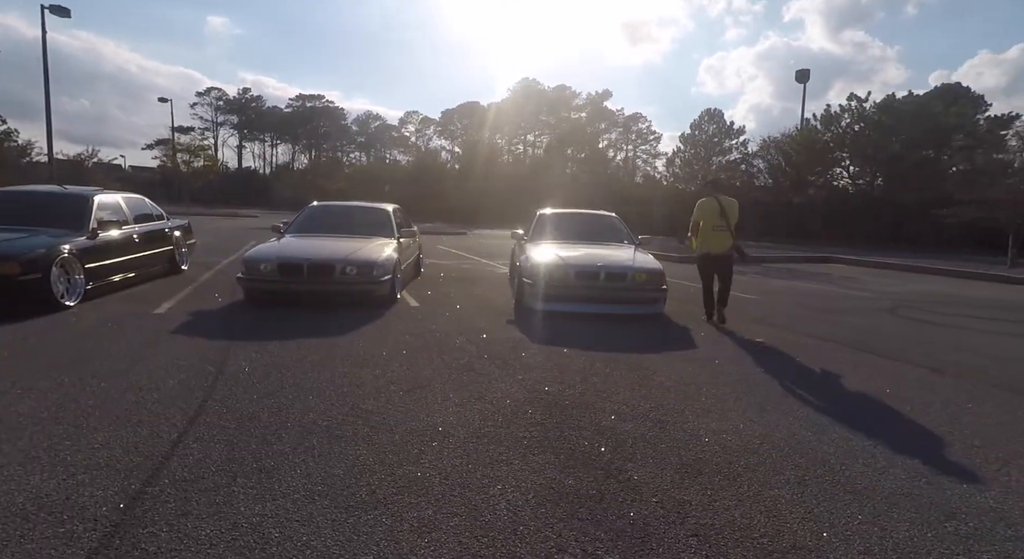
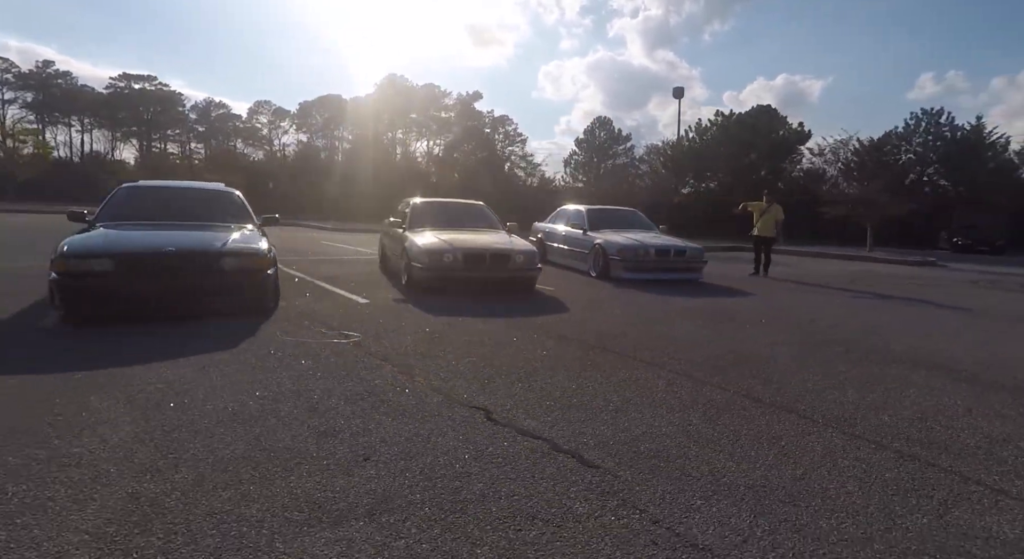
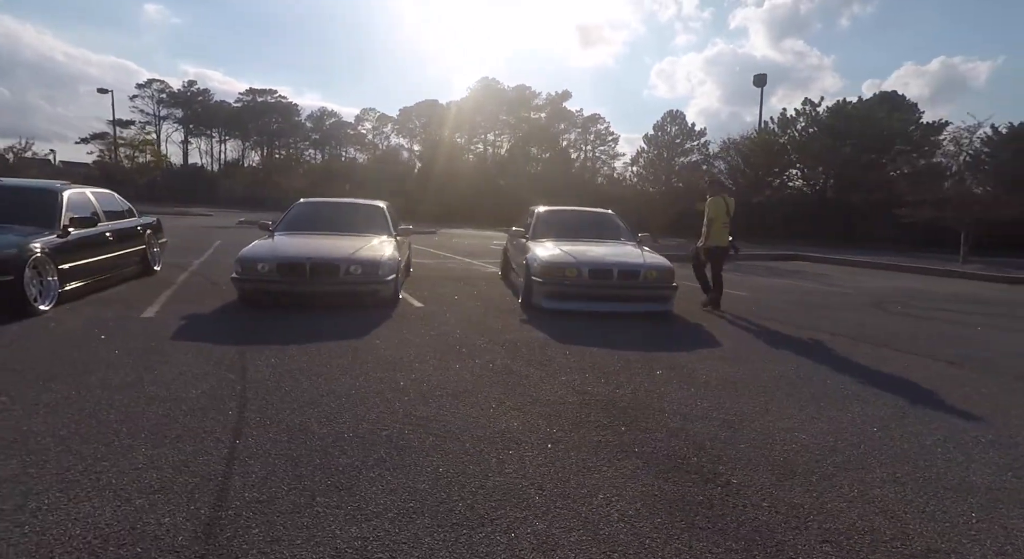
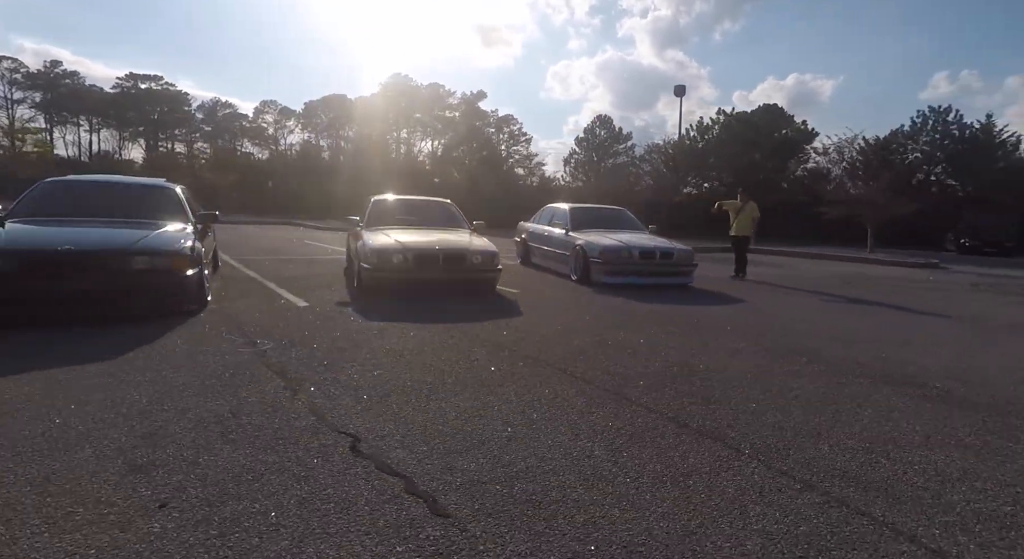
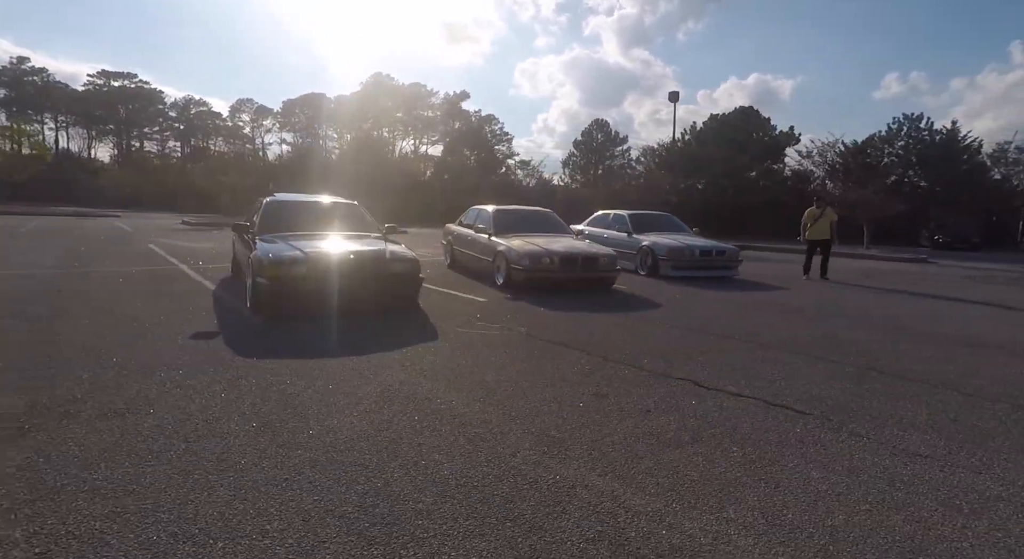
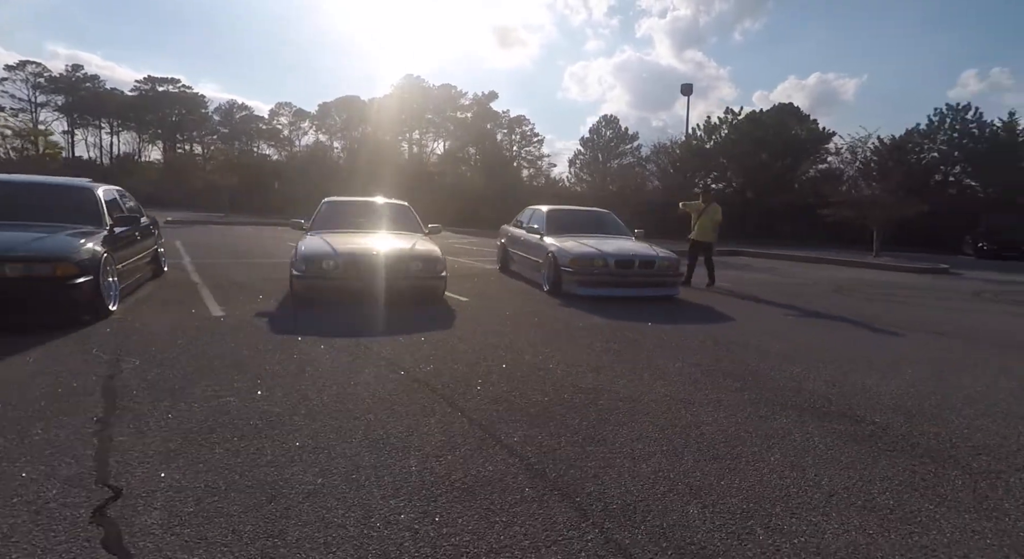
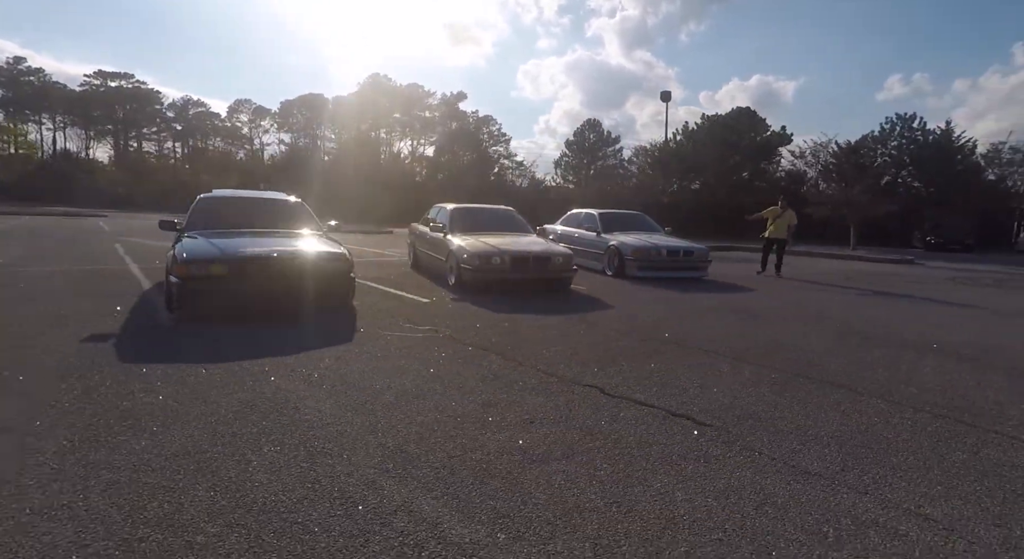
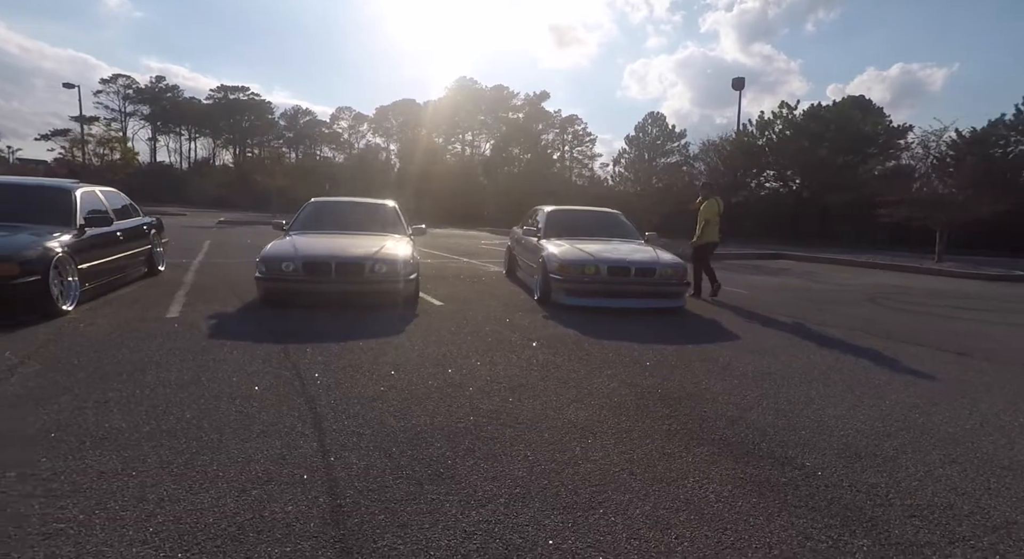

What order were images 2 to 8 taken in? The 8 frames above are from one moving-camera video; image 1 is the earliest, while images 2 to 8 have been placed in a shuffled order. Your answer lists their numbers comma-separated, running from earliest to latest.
3, 8, 6, 4, 2, 7, 5
